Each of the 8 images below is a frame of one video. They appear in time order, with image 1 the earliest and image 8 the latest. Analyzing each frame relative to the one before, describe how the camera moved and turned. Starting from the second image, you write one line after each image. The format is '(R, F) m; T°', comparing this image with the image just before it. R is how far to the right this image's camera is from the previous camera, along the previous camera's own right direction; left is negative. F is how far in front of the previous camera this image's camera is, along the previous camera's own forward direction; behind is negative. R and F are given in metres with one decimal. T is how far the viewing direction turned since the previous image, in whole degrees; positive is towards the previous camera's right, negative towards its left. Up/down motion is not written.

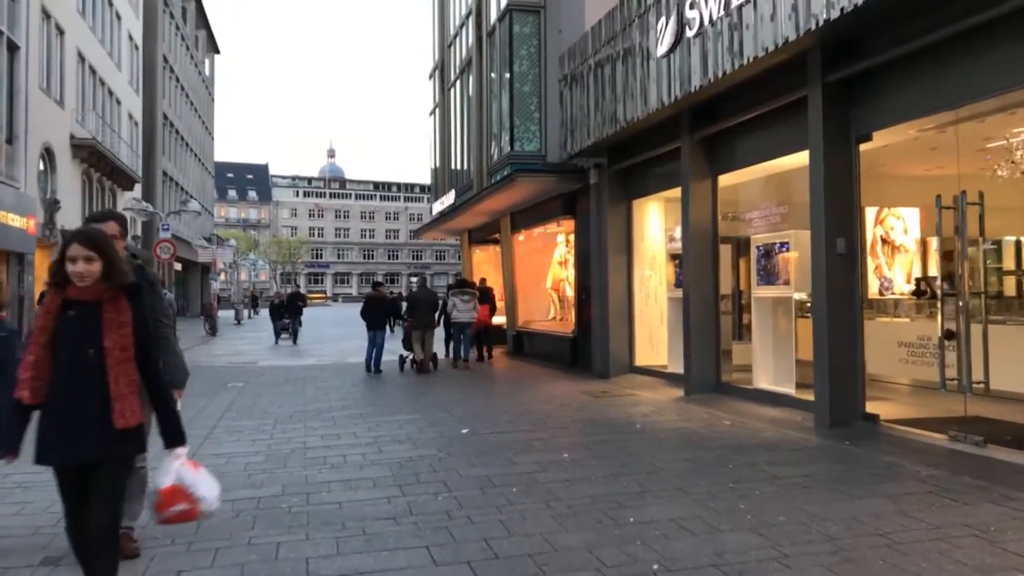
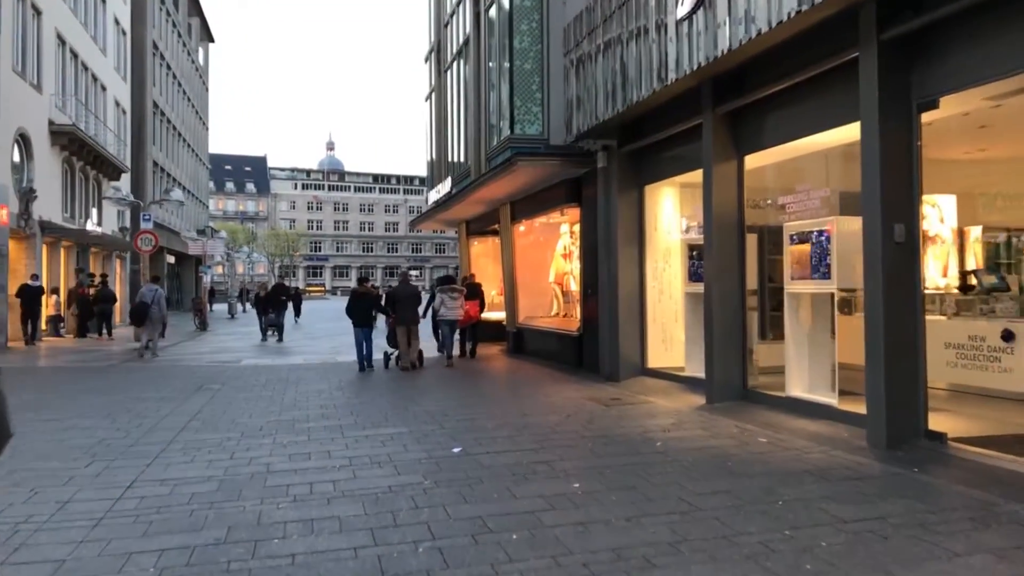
(0.0, +1.2) m; 0°
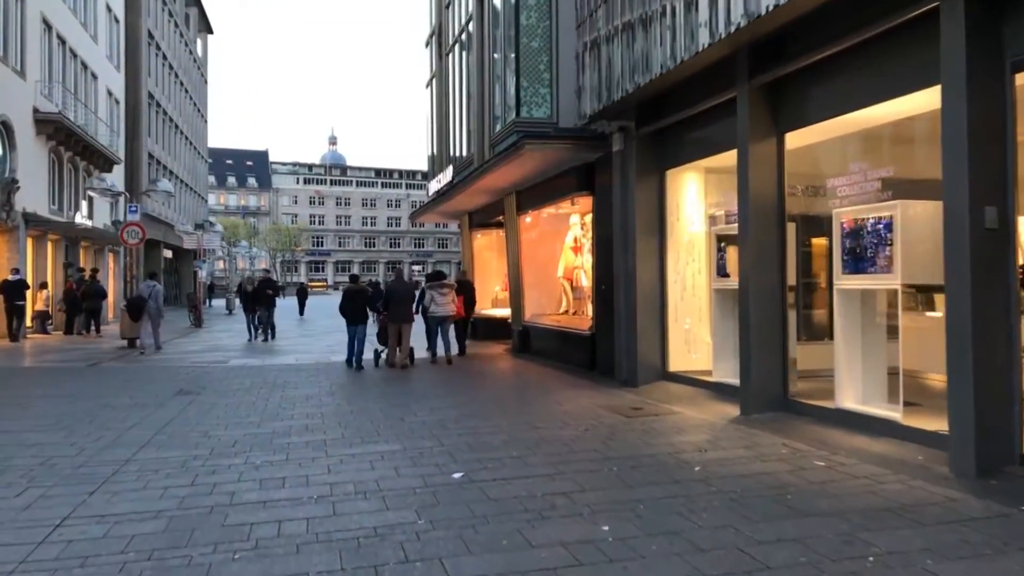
(-0.1, +1.1) m; 0°
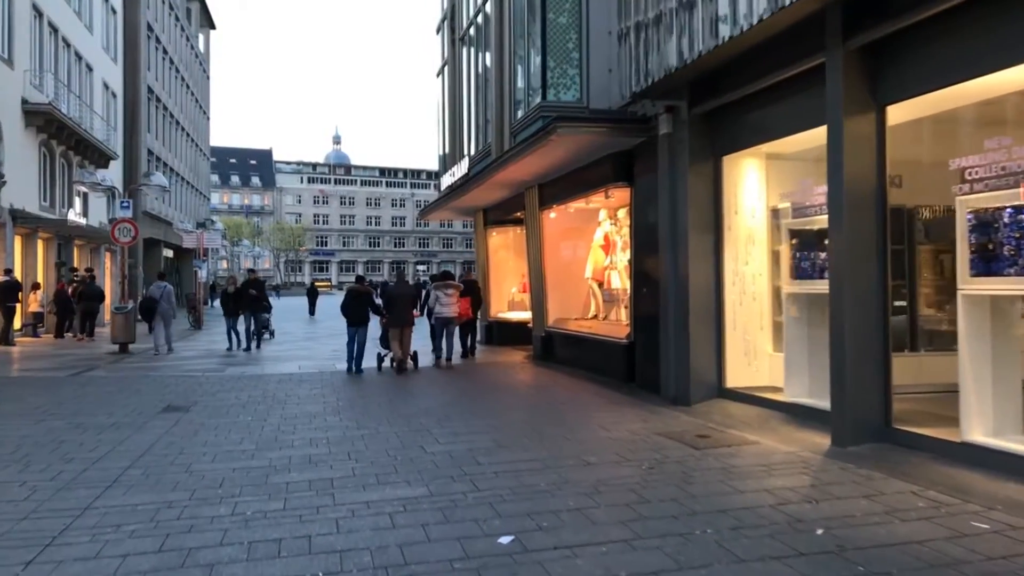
(-0.4, +1.4) m; 0°
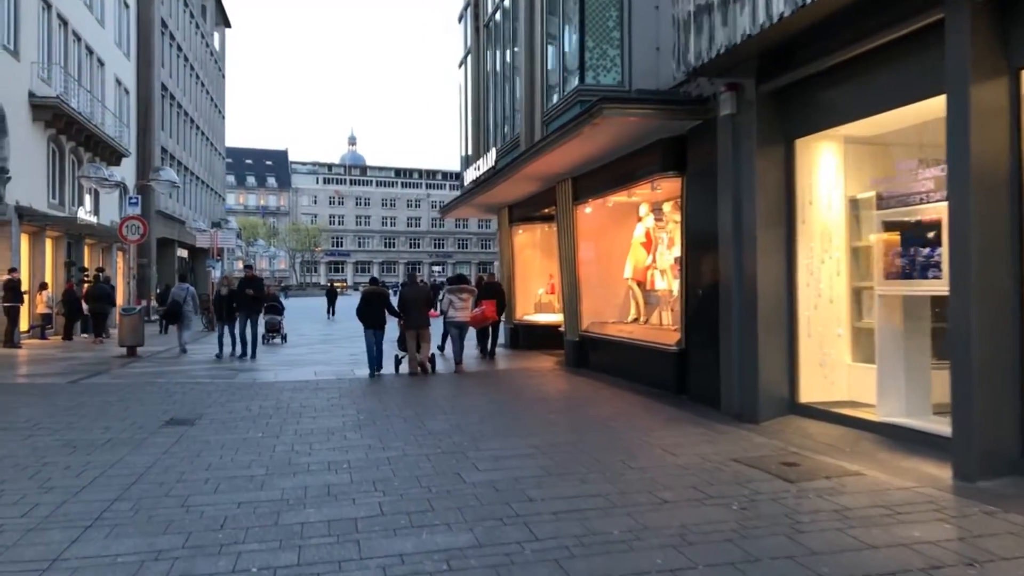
(-0.3, +1.1) m; -1°
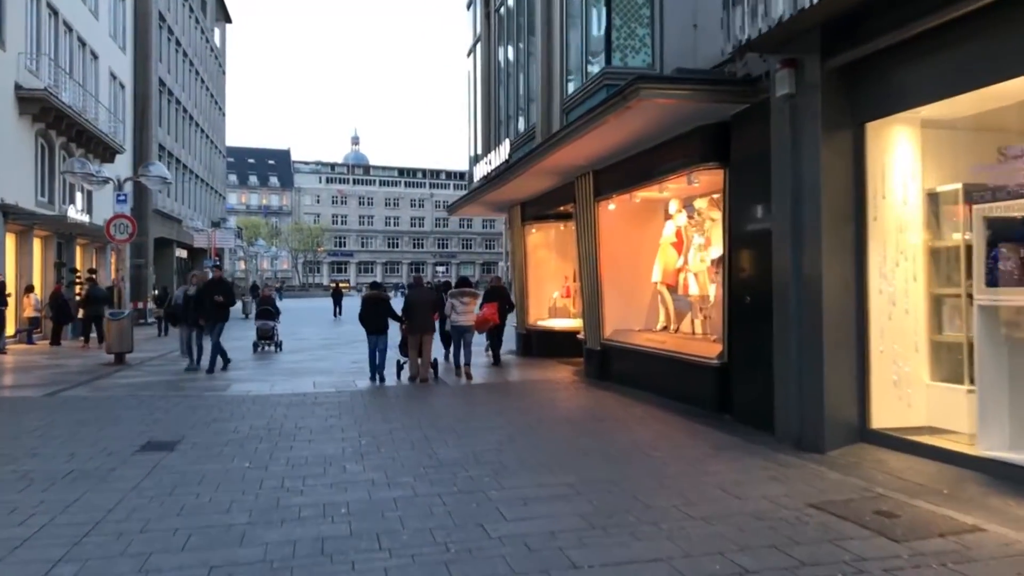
(-0.2, +1.1) m; 0°
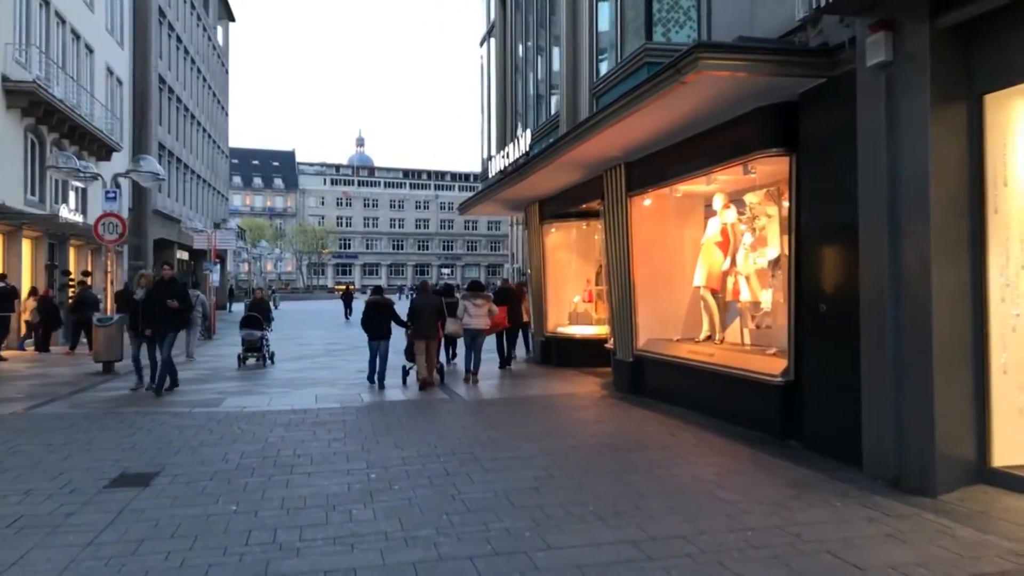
(-0.3, +1.3) m; 0°
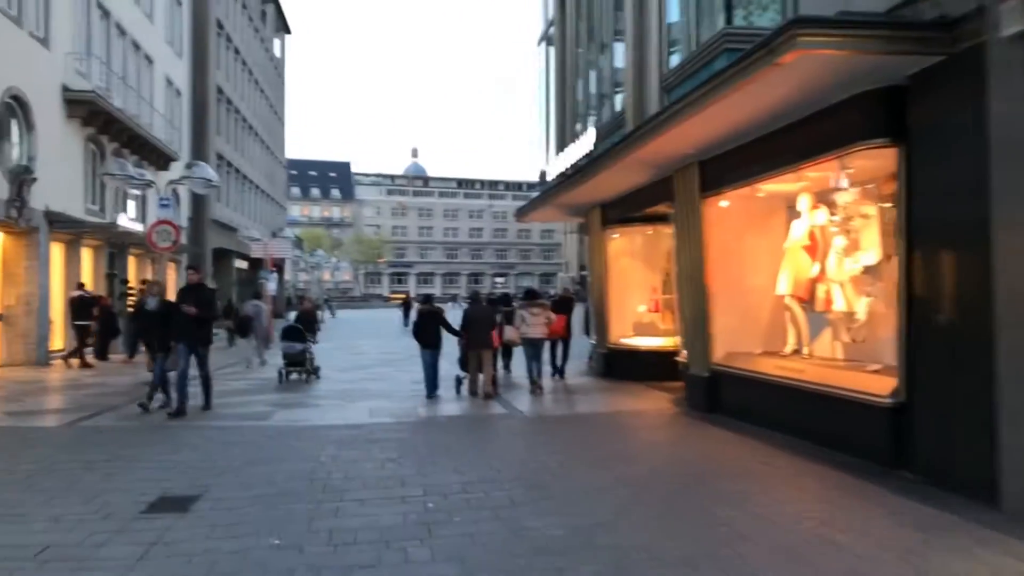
(-0.2, +0.7) m; -4°
